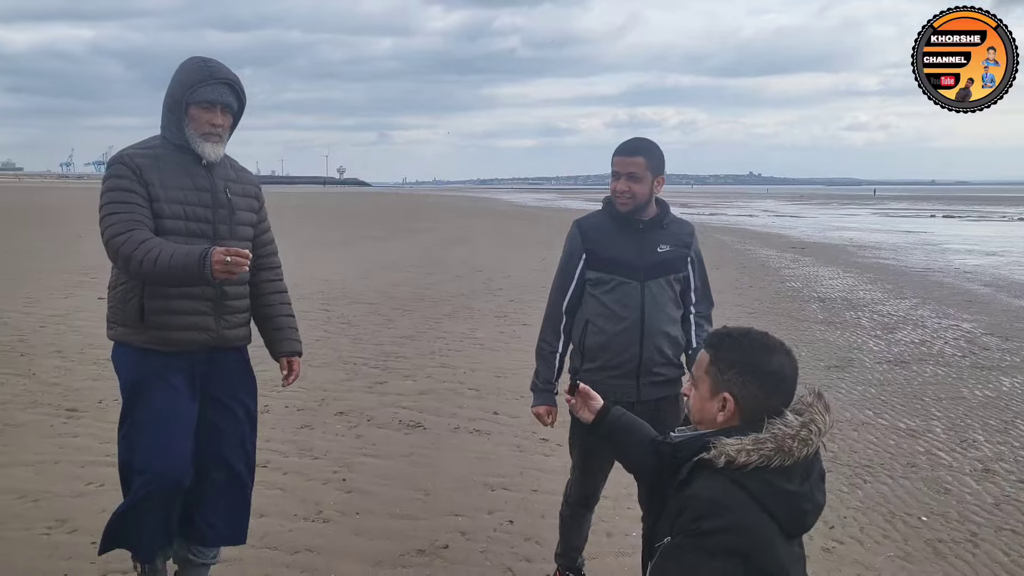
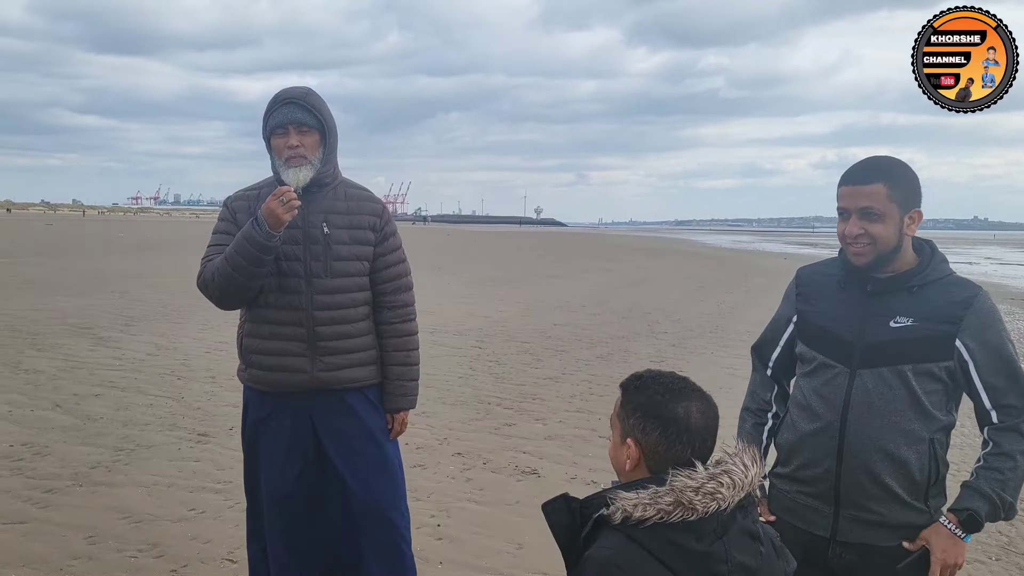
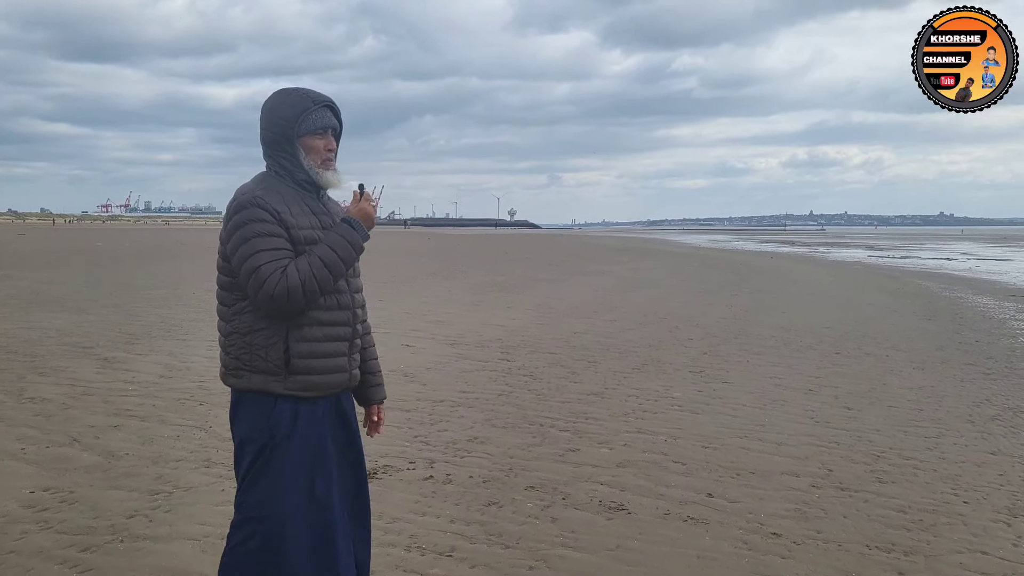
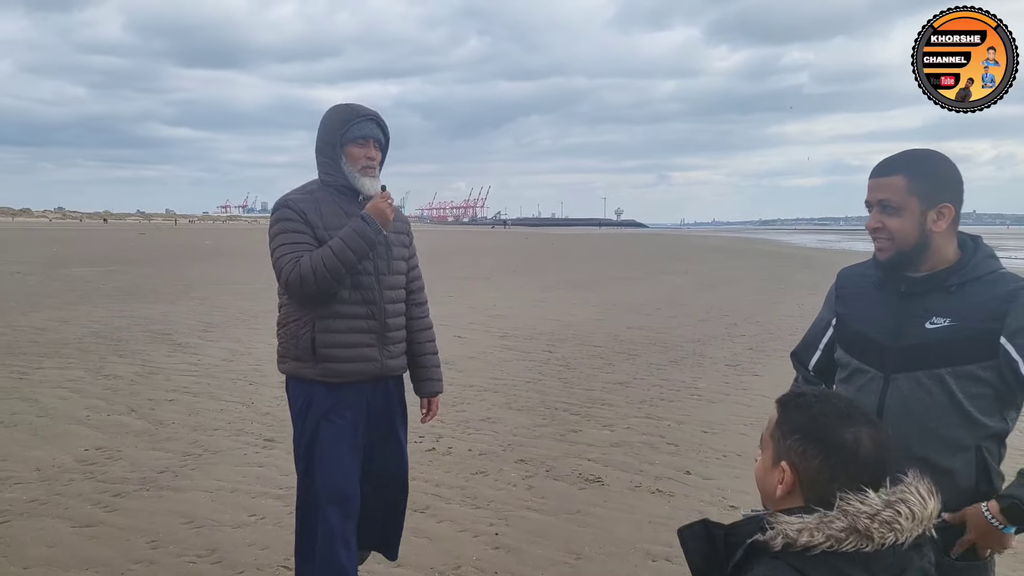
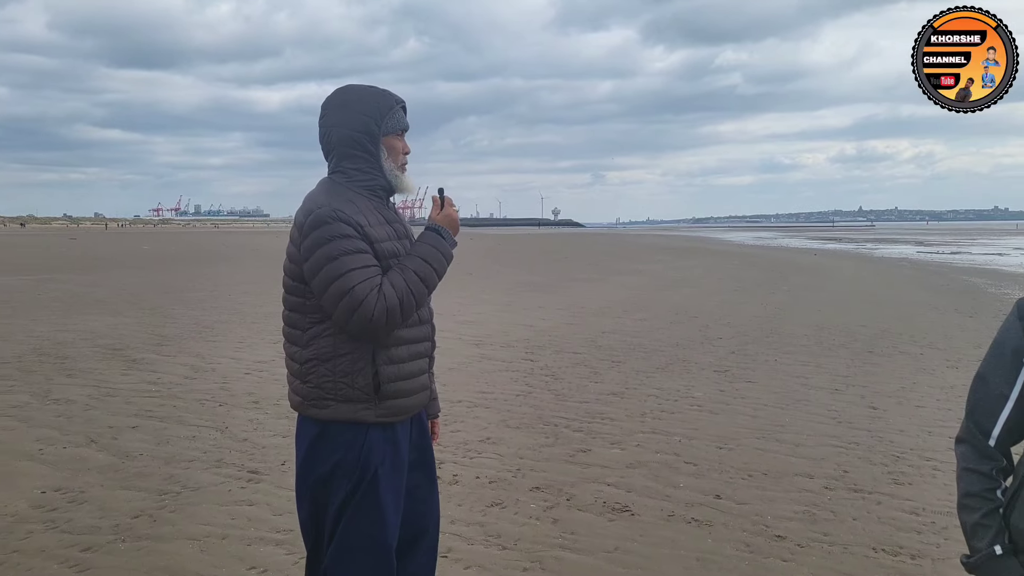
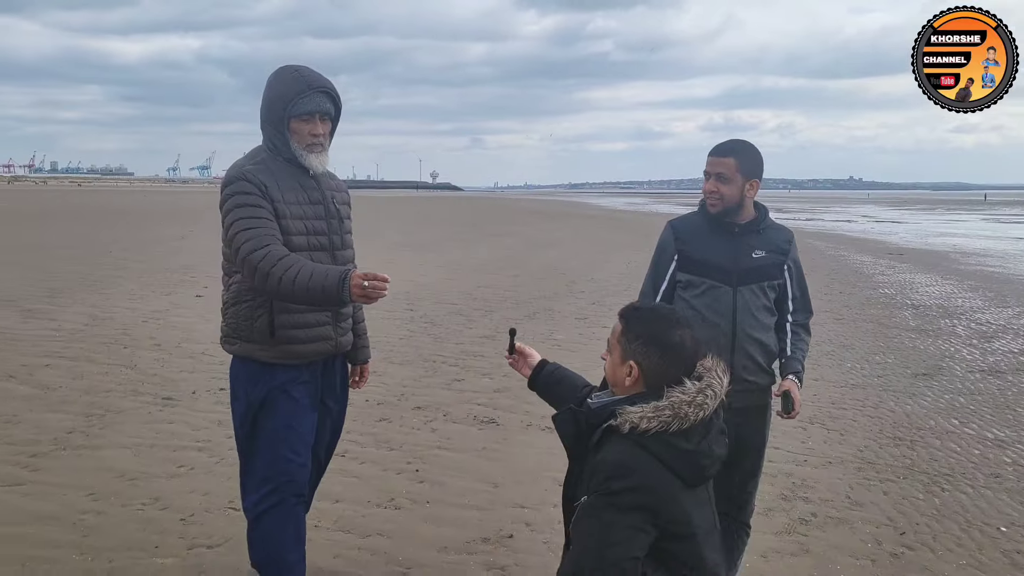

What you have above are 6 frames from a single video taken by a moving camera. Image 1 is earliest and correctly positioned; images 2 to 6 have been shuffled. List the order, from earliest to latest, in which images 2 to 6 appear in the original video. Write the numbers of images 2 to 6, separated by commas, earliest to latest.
6, 2, 4, 5, 3
